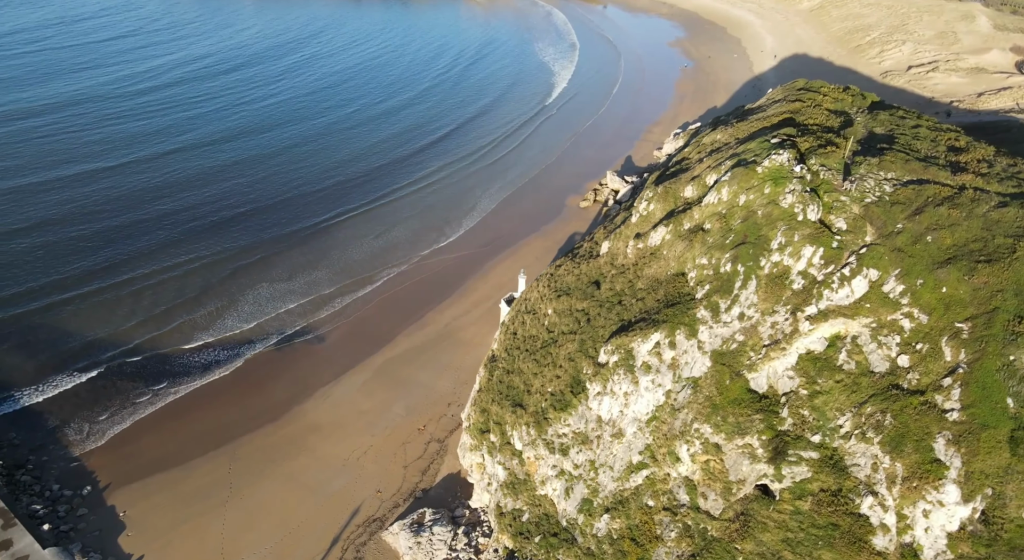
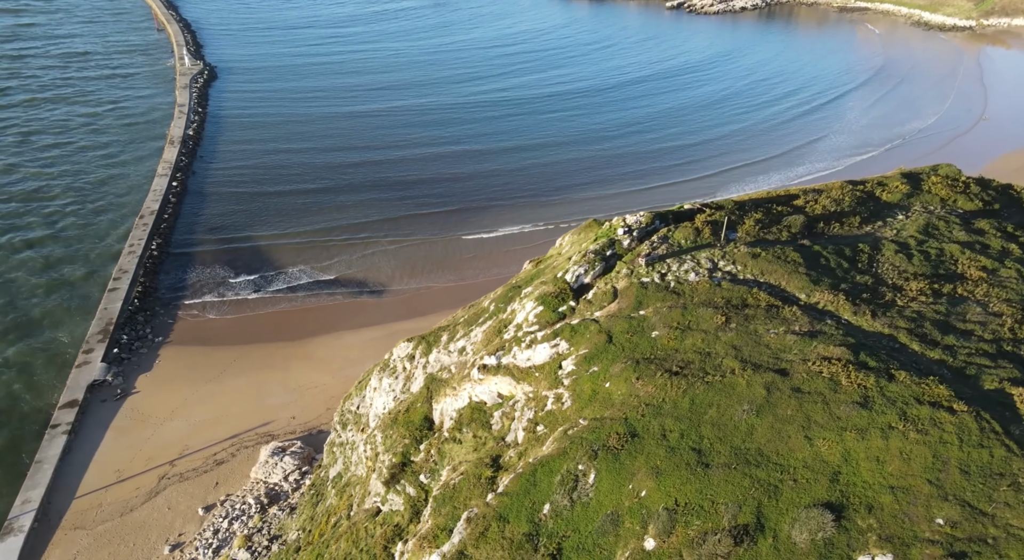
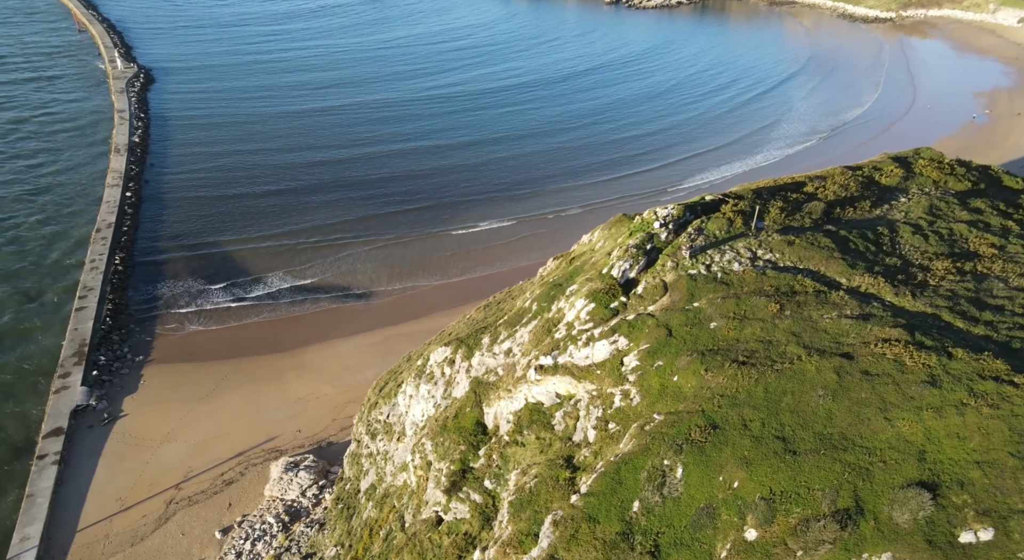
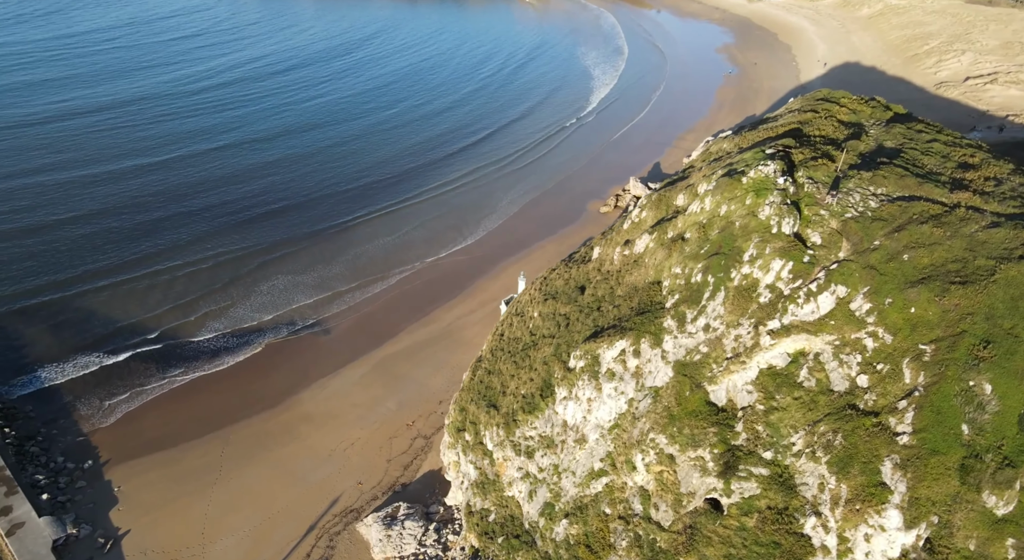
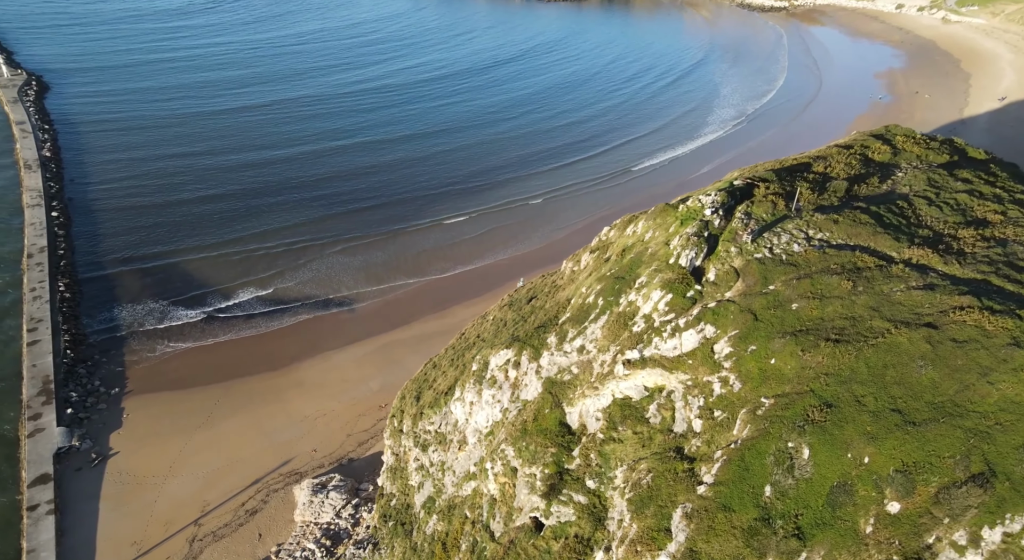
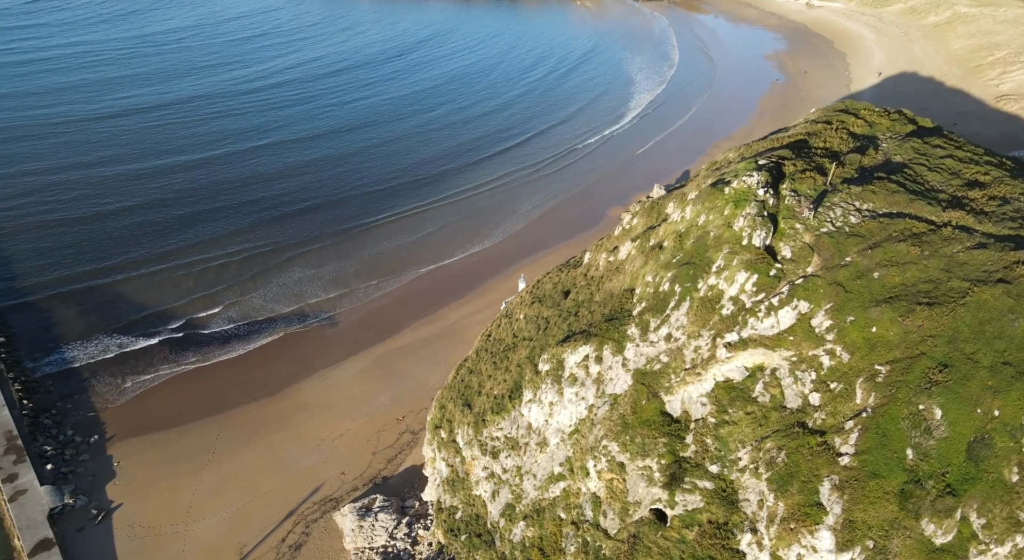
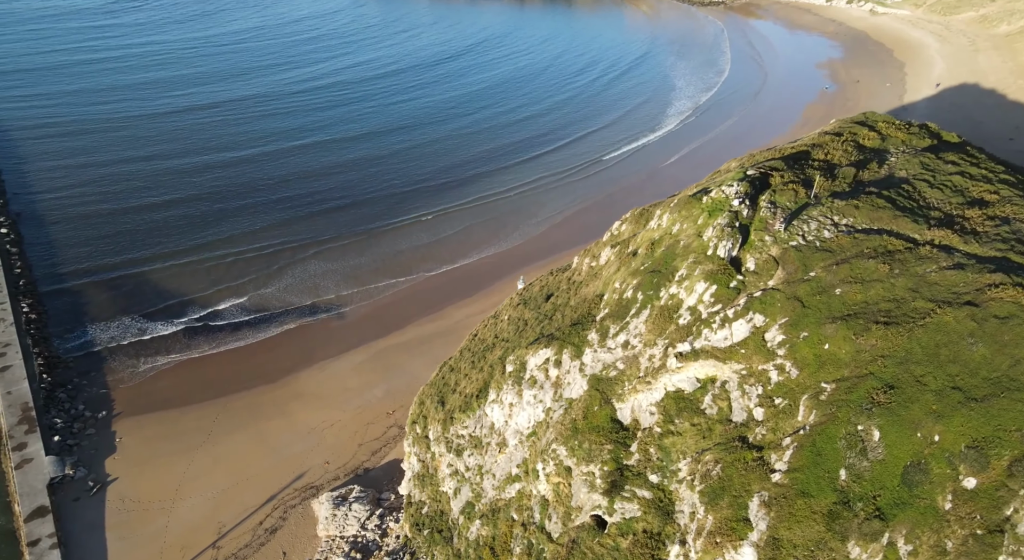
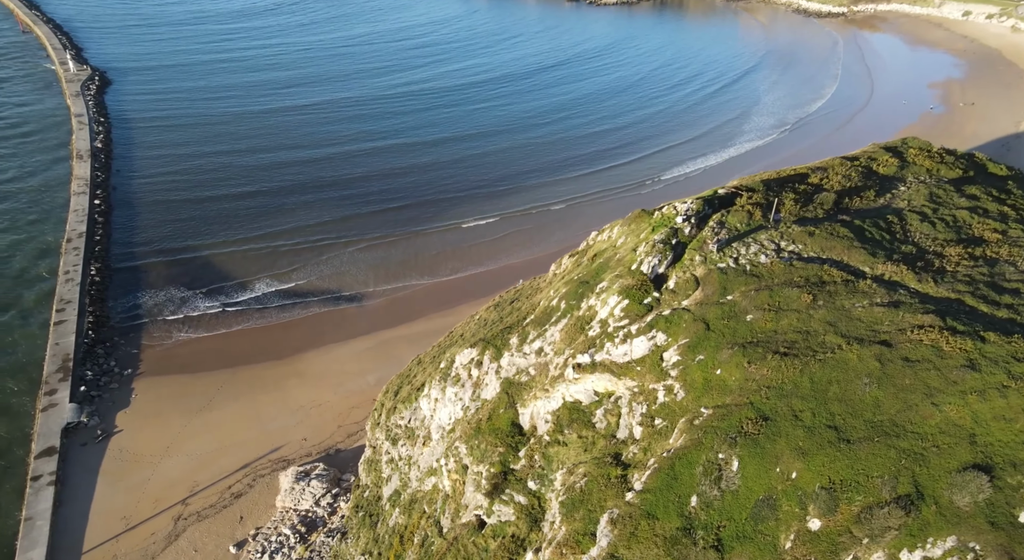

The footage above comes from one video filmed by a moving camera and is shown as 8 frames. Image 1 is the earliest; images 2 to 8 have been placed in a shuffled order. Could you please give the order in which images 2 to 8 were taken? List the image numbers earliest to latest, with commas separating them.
4, 6, 7, 5, 8, 3, 2
